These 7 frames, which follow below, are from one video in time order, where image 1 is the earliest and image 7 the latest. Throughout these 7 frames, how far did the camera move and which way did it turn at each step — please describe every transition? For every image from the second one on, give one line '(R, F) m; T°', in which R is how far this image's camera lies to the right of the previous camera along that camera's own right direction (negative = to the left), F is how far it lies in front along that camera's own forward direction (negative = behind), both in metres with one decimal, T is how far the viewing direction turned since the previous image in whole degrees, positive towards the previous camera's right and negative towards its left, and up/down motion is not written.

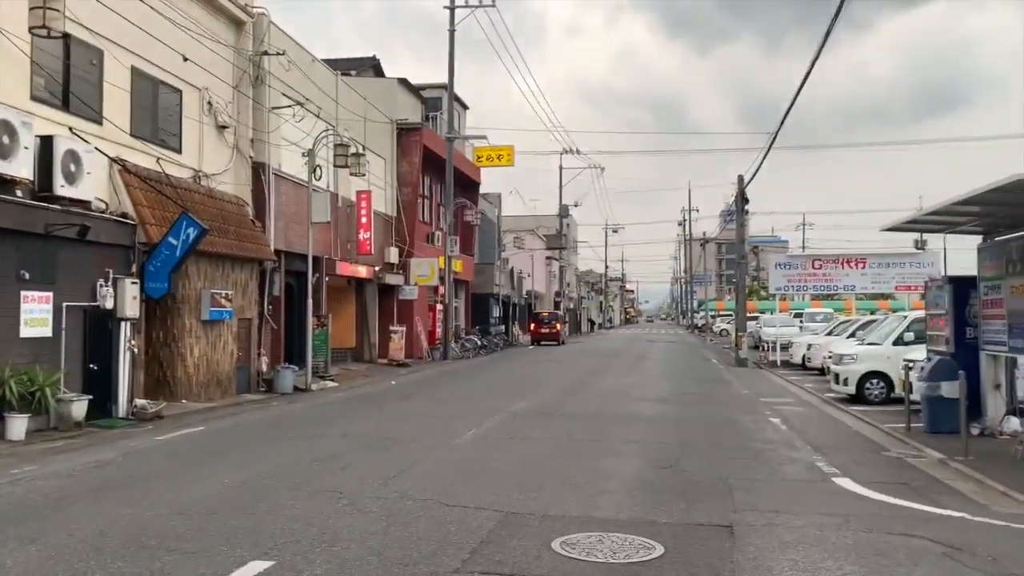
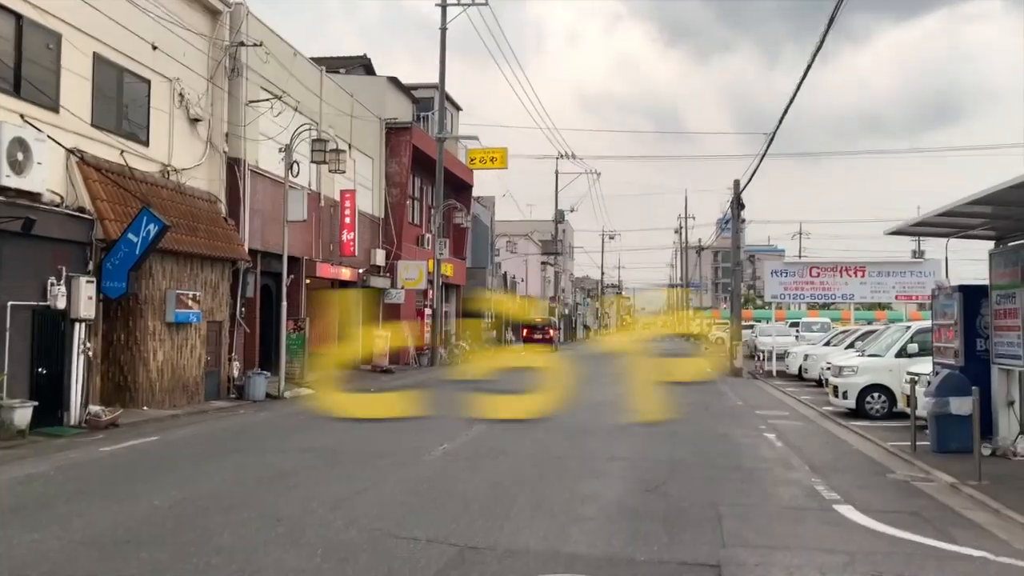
(+0.3, +0.9) m; 0°
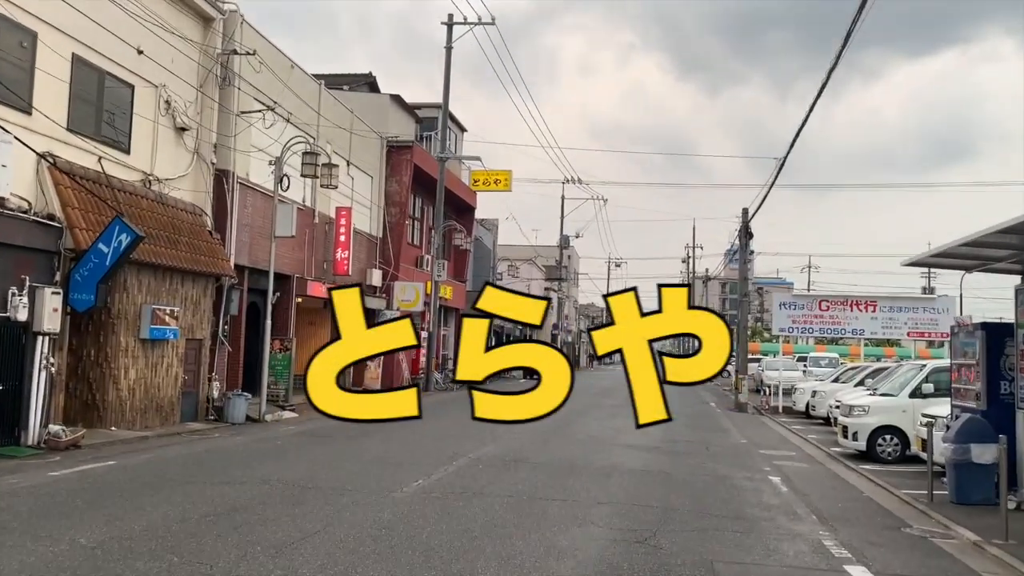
(+0.2, +0.9) m; 0°
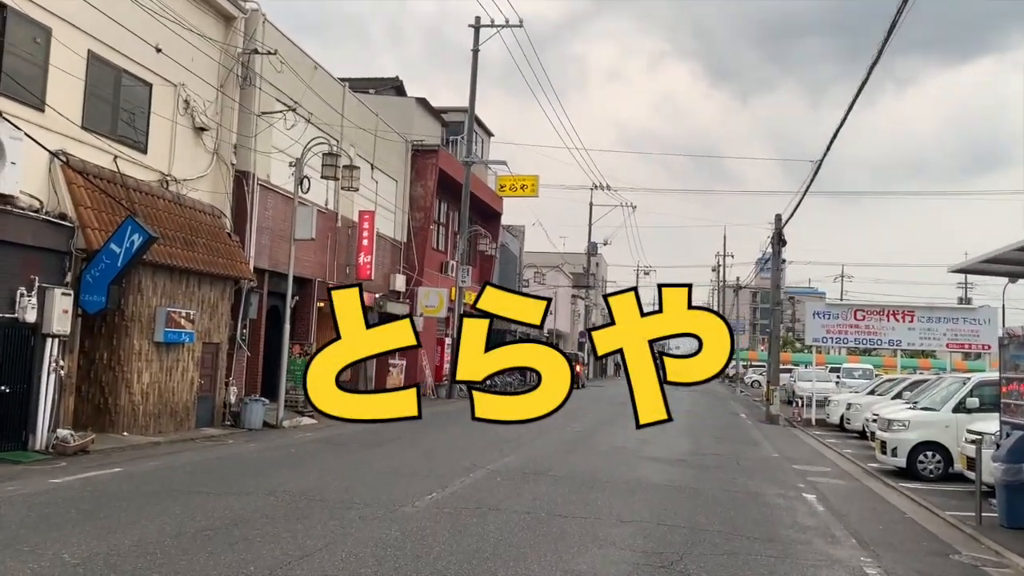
(+0.1, +0.5) m; -2°
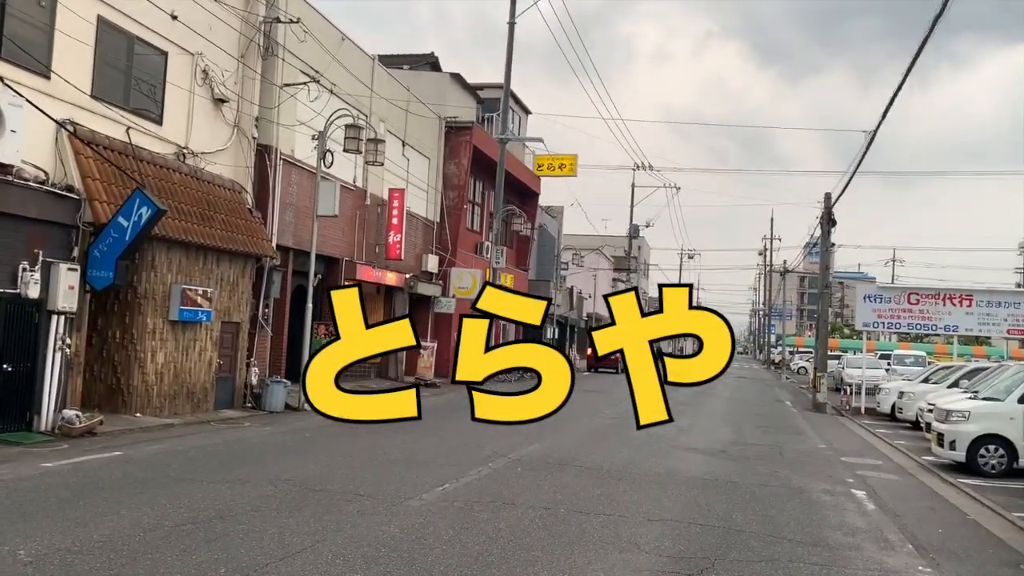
(+0.3, +0.9) m; -3°
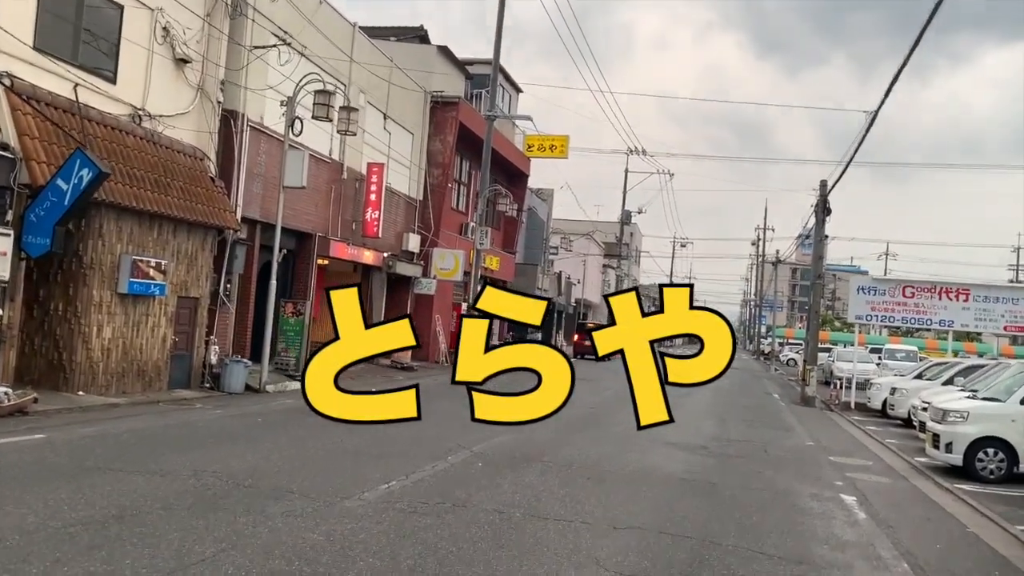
(+0.3, +0.9) m; 0°
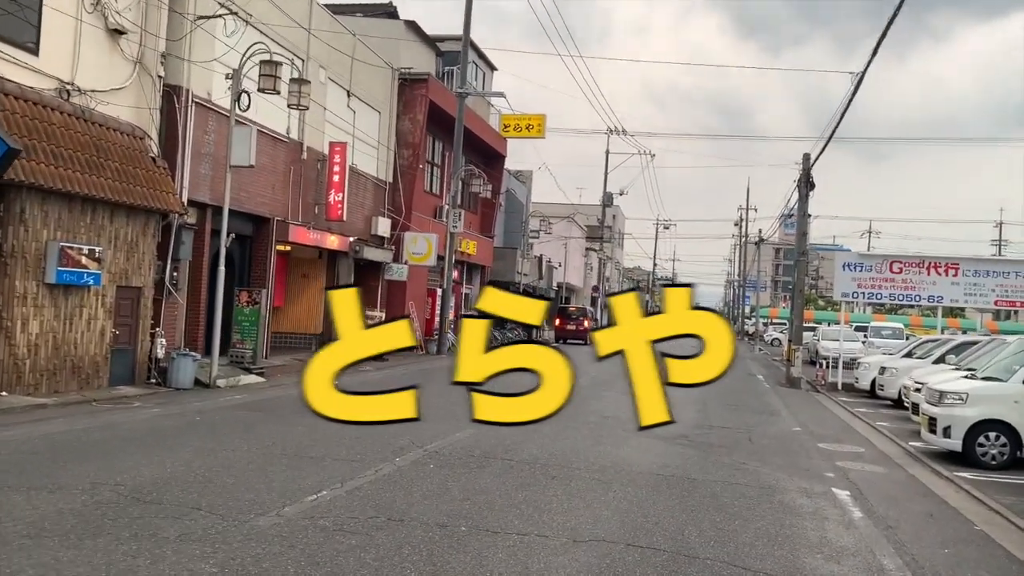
(+0.3, +1.1) m; +1°
